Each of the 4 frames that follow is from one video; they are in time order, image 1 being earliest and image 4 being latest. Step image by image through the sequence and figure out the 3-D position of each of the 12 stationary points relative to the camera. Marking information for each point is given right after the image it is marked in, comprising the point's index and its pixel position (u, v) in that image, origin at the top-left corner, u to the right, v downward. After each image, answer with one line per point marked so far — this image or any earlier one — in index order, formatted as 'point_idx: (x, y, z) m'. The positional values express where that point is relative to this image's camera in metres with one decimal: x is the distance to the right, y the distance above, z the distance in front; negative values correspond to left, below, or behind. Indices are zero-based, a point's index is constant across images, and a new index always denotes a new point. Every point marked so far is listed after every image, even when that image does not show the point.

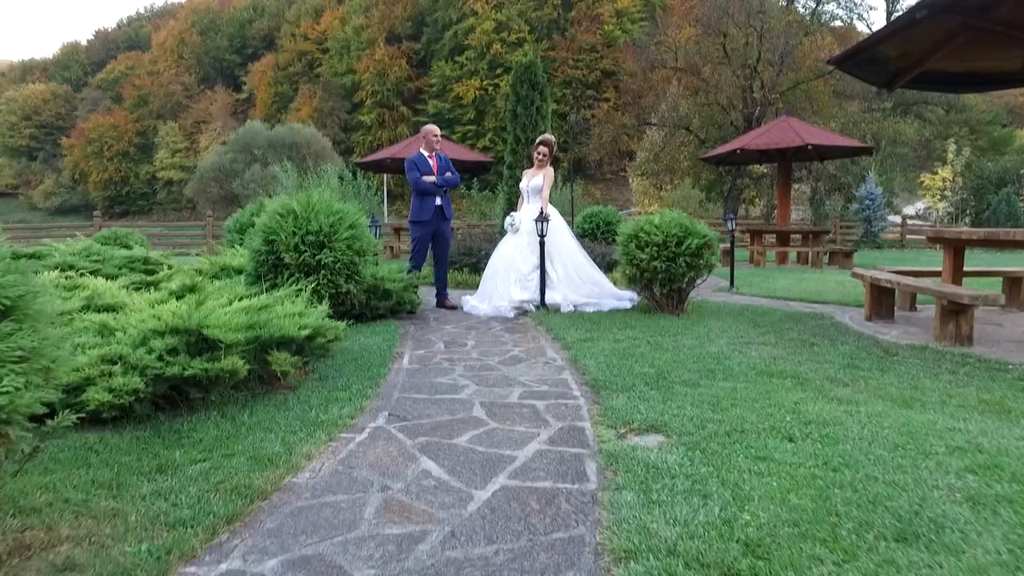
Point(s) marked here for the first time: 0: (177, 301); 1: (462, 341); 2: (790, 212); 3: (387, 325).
0: (-2.1, -0.1, +4.0) m
1: (-0.4, -0.5, +5.8) m
2: (+6.5, +1.8, +15.4) m
3: (-1.2, -0.4, +6.3) m
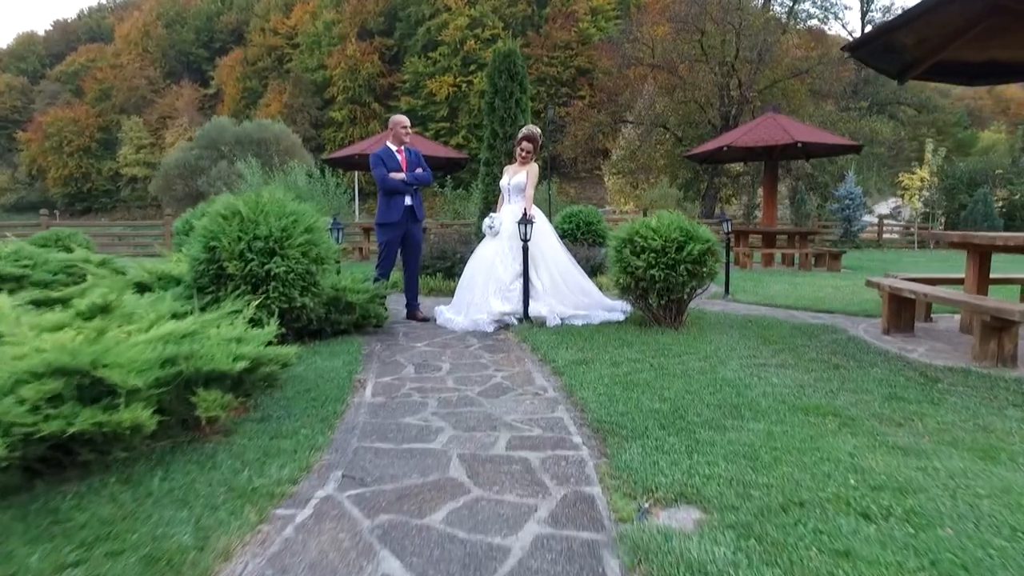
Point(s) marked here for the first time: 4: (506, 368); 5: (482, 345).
0: (-2.1, -0.2, +3.2) m
1: (-0.6, -0.6, +5.0) m
2: (+6.0, +1.7, +14.9) m
3: (-1.4, -0.5, +5.5) m
4: (0.0, -0.6, +4.7) m
5: (-0.2, -0.5, +5.5) m
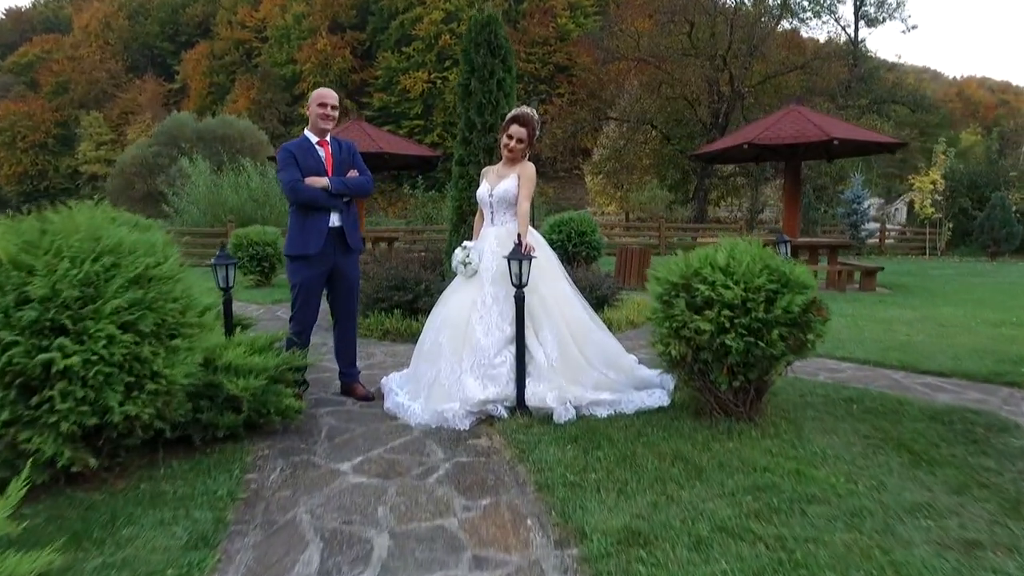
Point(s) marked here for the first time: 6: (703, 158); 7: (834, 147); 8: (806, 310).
0: (-2.1, -0.6, +0.9) m
1: (-0.6, -1.0, +2.7) m
2: (+5.6, +1.3, +12.8) m
3: (-1.4, -0.9, +3.2) m
4: (-0.1, -1.0, +2.5) m
5: (-0.3, -0.9, +3.3) m
6: (+3.8, +2.6, +13.1) m
7: (+5.9, +2.6, +12.0) m
8: (+1.7, -0.1, +3.7) m
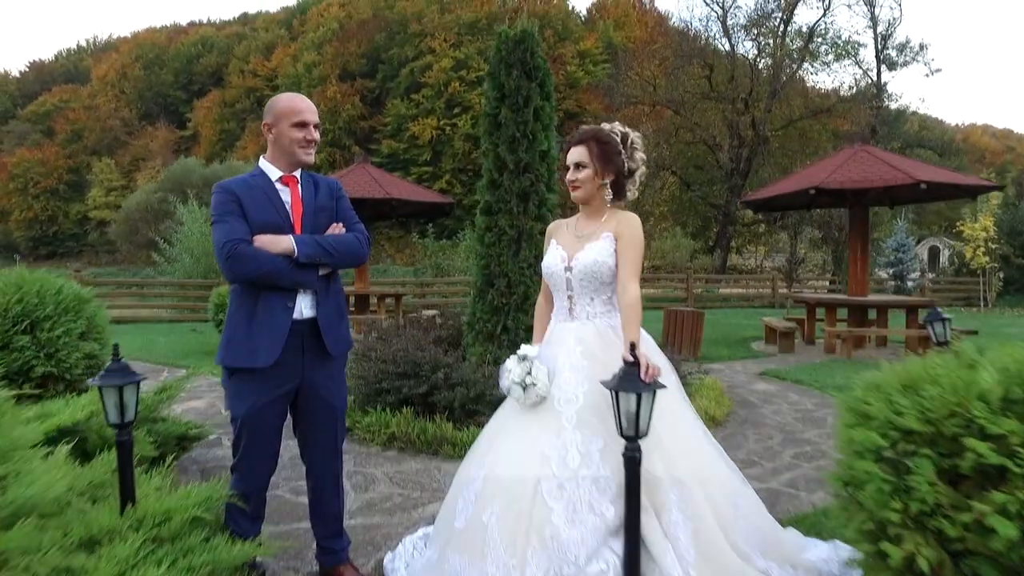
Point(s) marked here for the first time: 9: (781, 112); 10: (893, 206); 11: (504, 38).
0: (-1.8, -0.9, -0.9) m
1: (-0.3, -1.4, +0.9) m
2: (+6.0, +0.2, +11.1) m
3: (-1.1, -1.3, +1.5) m
4: (+0.3, -1.4, +0.7) m
5: (0.0, -1.4, +1.5) m
6: (+4.3, +1.5, +11.5) m
7: (+6.3, +1.5, +10.4) m
8: (+2.0, -0.6, +2.0) m
9: (+8.6, +5.5, +20.0) m
10: (+6.7, +1.4, +11.4) m
11: (-0.1, +2.4, +6.2) m
